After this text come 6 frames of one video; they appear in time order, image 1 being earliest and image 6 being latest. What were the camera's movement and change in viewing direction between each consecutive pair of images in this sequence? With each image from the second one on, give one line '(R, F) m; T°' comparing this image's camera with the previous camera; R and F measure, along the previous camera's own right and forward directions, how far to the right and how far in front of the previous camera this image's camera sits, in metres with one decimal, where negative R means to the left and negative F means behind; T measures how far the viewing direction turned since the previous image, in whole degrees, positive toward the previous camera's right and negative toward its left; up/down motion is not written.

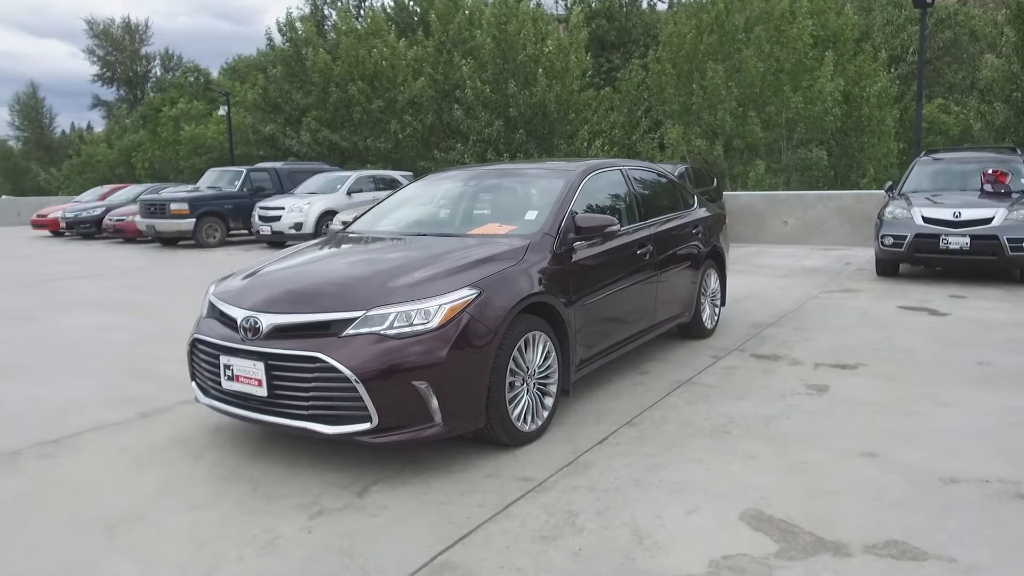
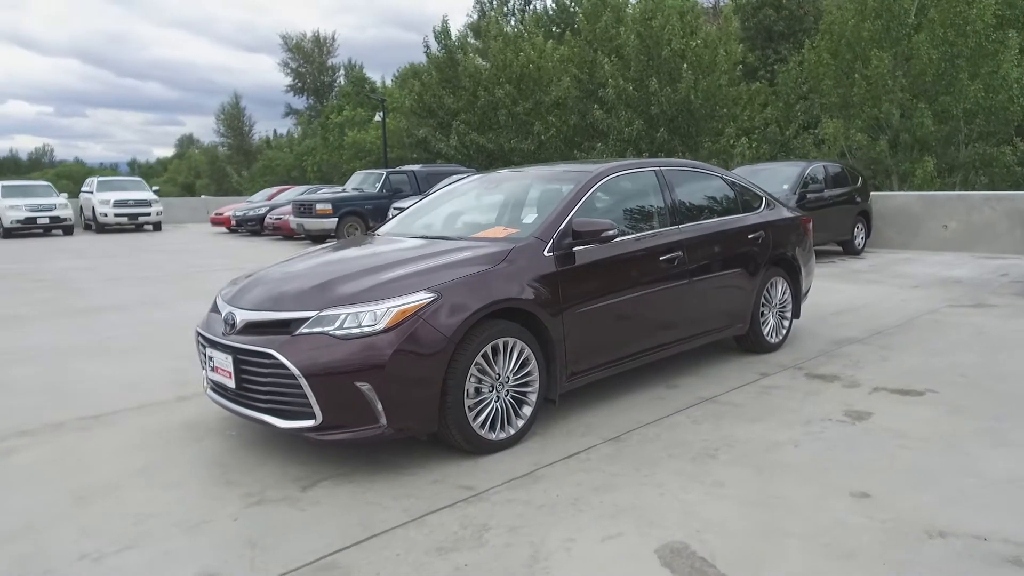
(+1.2, +0.2) m; -13°
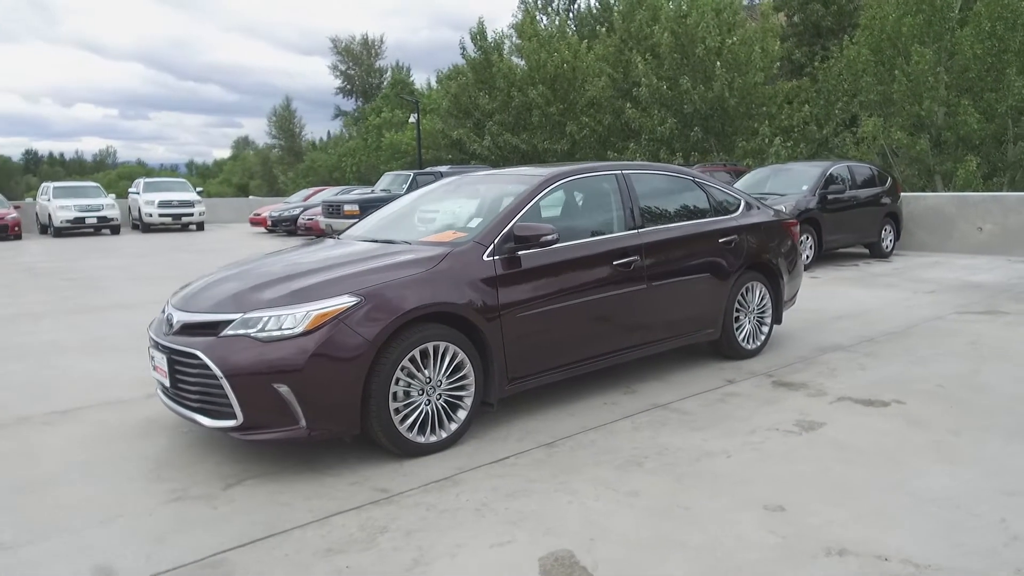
(+0.7, 0.0) m; -4°
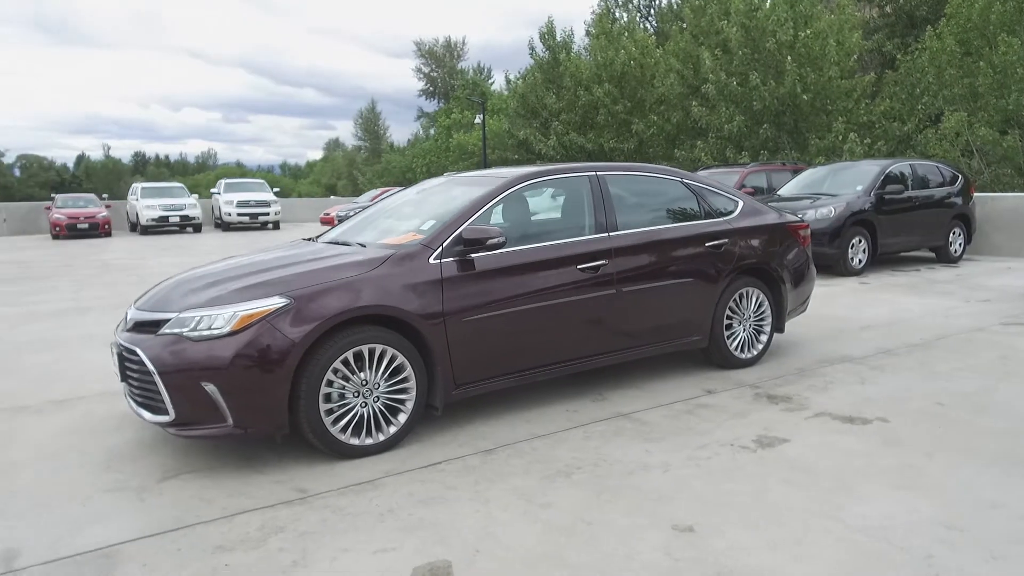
(+0.9, +0.1) m; -7°
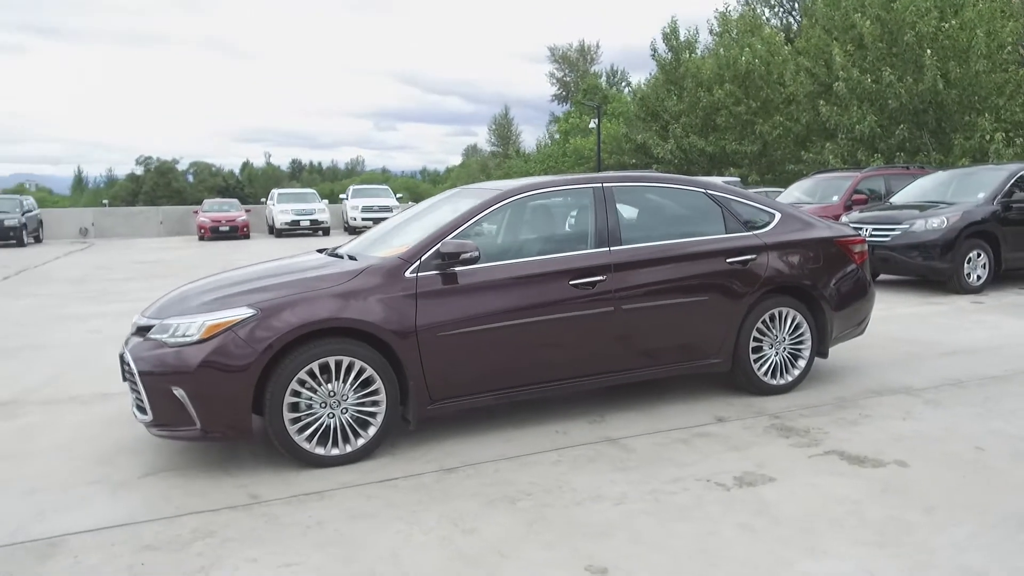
(+1.0, +0.2) m; -11°
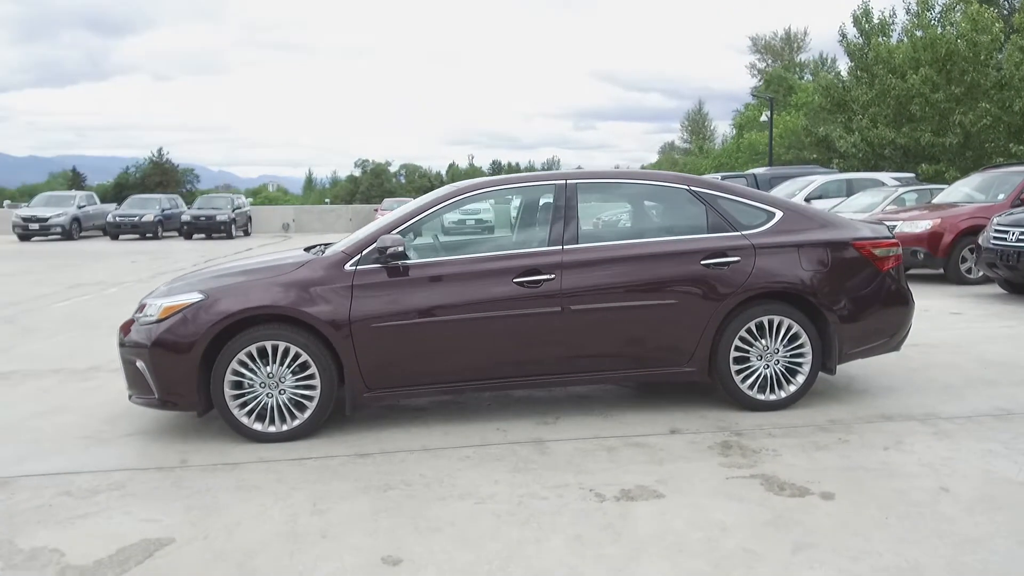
(+1.8, +0.2) m; -16°
